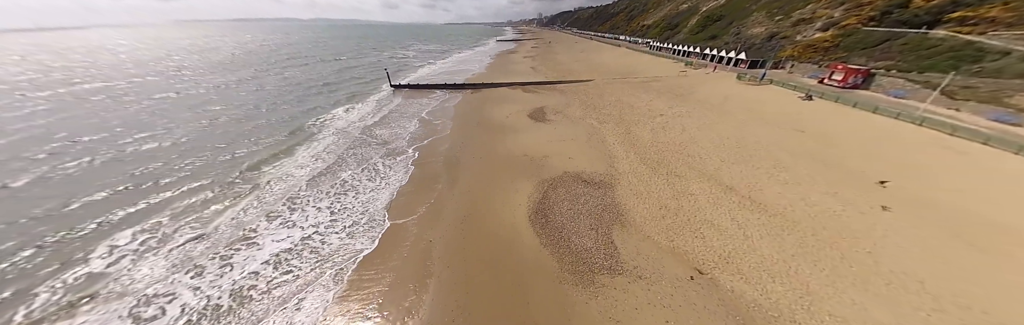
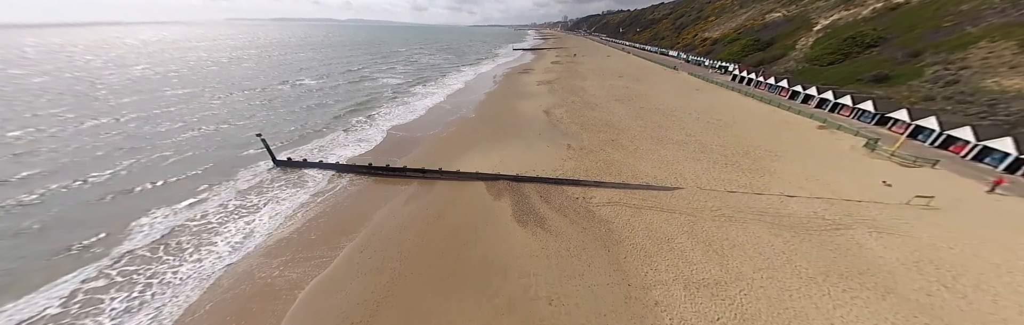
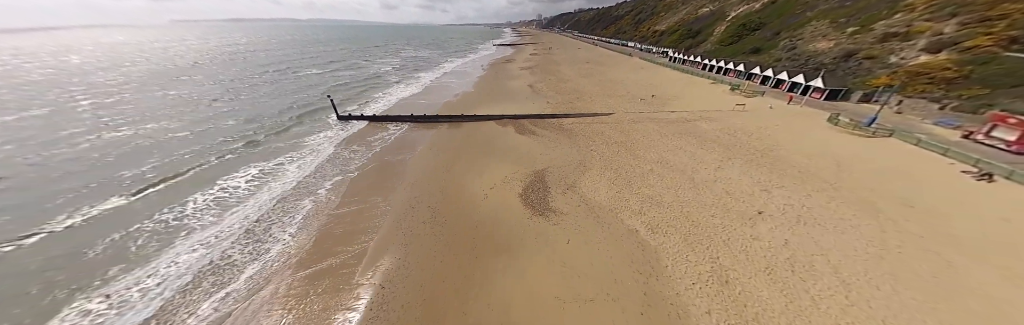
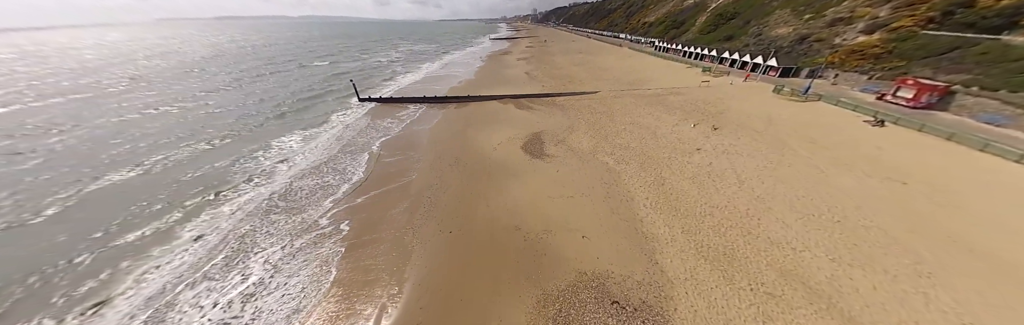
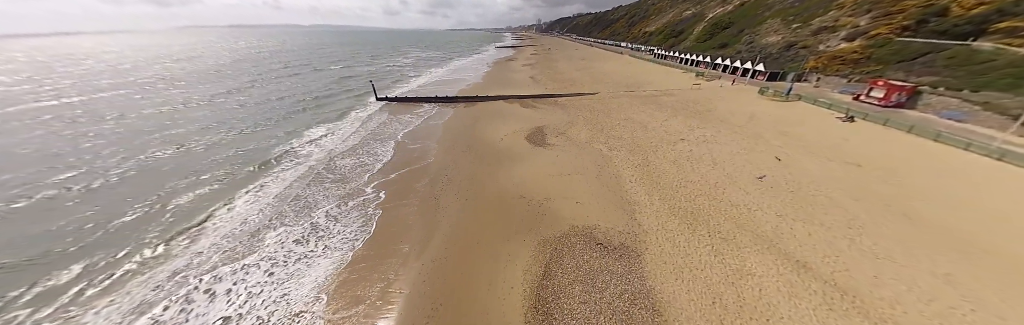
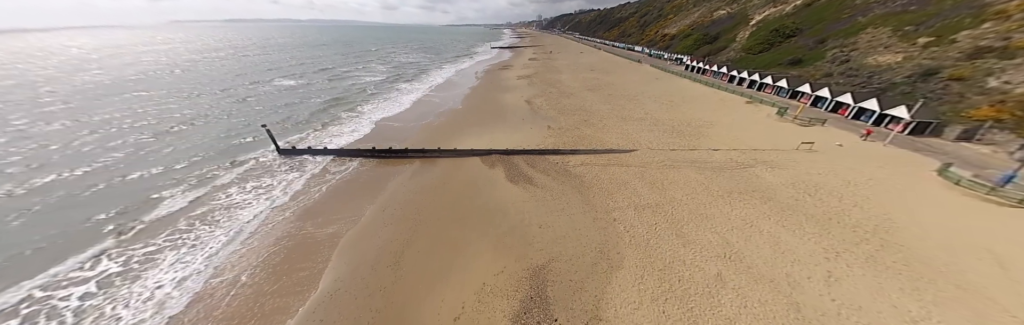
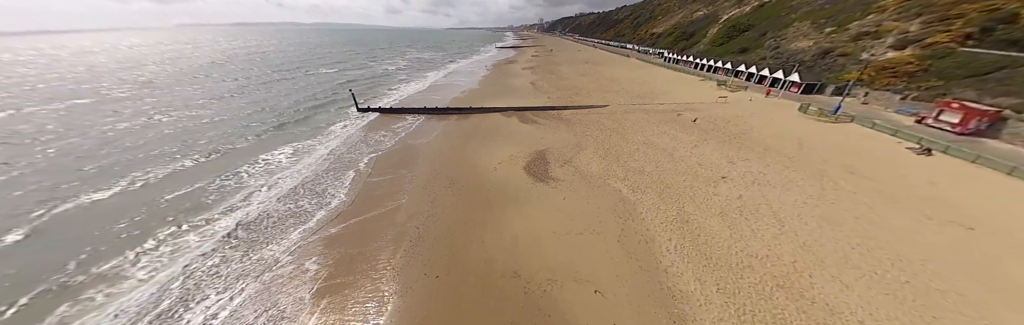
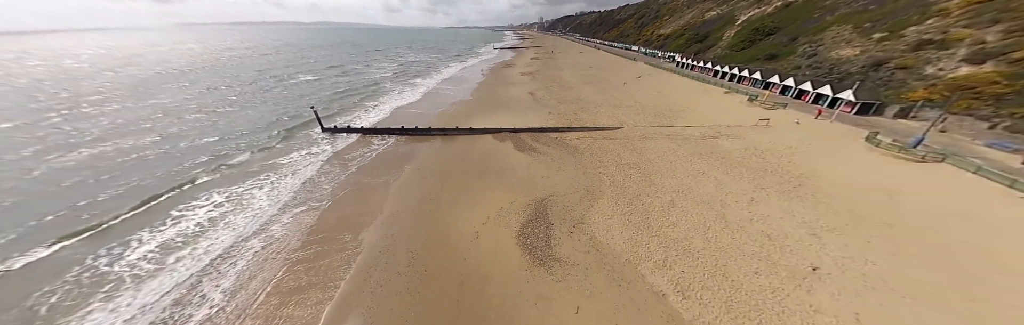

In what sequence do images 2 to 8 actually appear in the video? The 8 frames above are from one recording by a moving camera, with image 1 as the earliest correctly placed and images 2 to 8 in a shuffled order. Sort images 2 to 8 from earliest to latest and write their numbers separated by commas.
5, 4, 7, 3, 8, 6, 2
